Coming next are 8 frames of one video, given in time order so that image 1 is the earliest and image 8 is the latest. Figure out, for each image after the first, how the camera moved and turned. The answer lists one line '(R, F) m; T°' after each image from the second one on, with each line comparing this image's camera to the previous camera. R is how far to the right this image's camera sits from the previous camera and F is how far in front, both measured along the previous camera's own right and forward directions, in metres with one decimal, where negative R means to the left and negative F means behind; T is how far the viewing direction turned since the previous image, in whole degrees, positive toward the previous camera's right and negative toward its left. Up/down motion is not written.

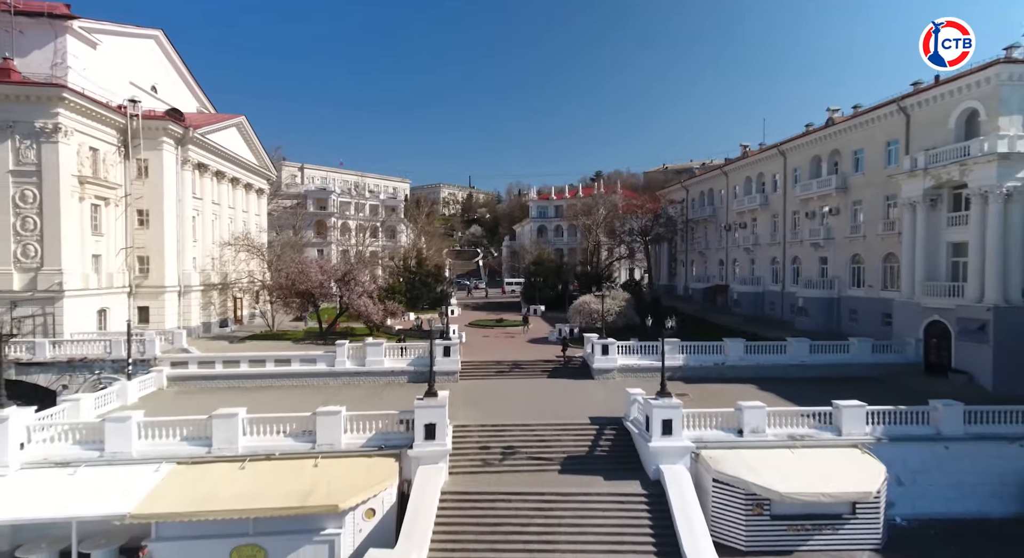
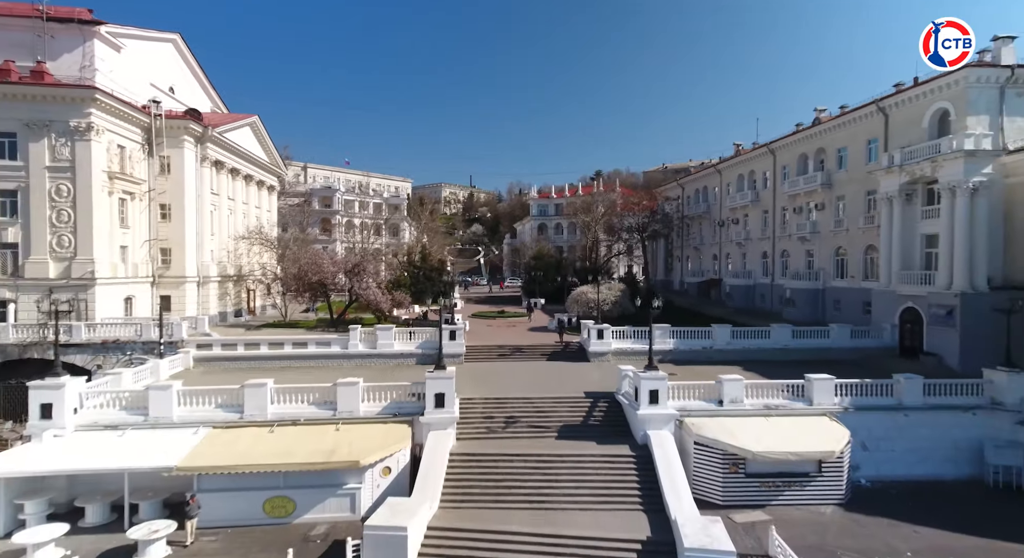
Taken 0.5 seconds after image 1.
(0.0, -1.5) m; 0°
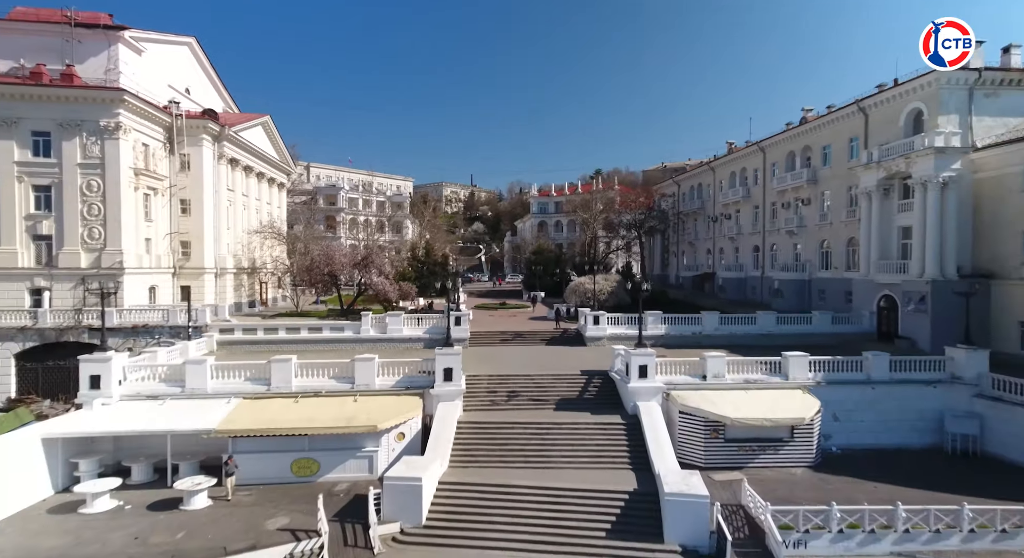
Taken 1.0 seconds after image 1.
(0.0, -1.6) m; 0°
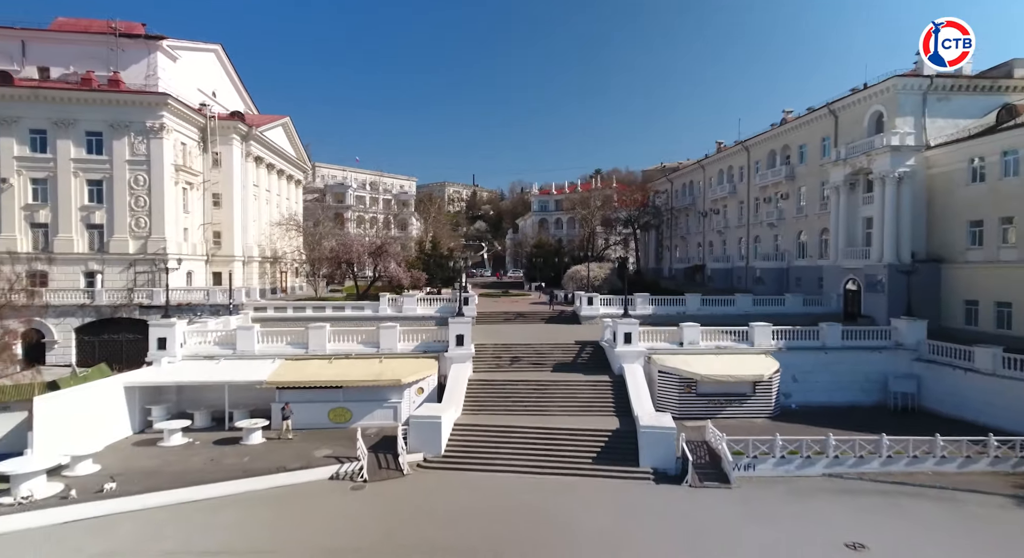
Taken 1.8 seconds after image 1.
(-0.1, -2.8) m; 0°
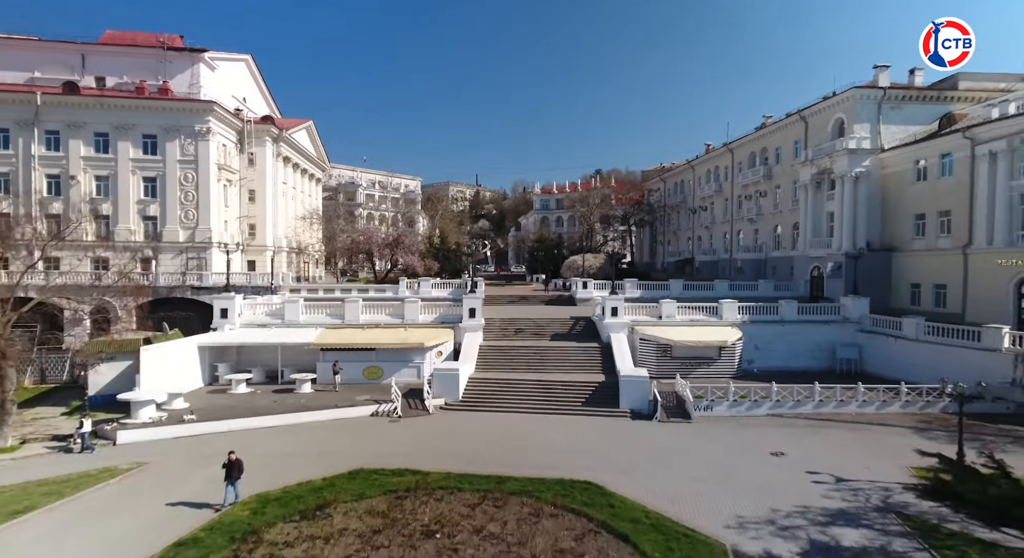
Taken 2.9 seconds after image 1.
(-0.1, -3.6) m; 0°
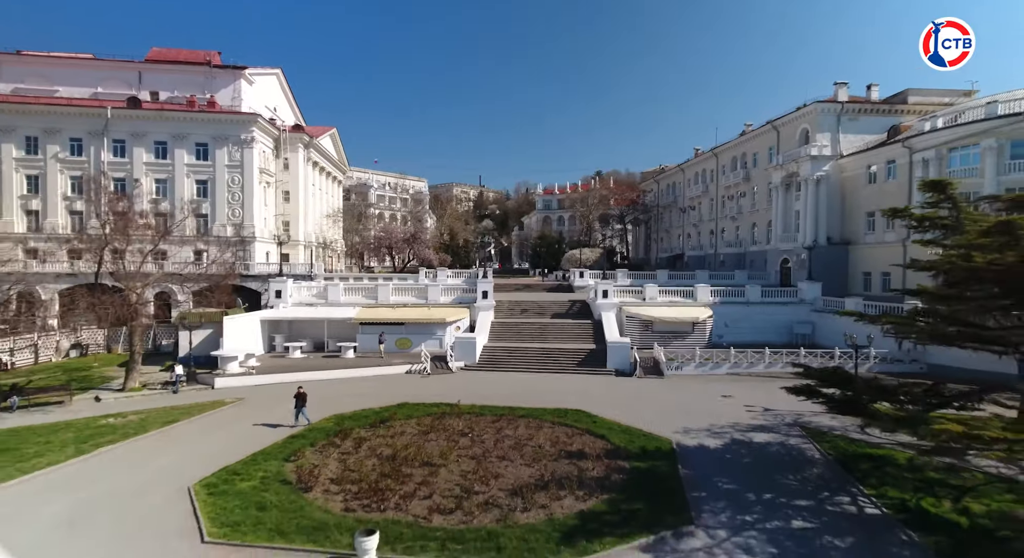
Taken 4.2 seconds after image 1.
(-0.2, -4.3) m; 0°
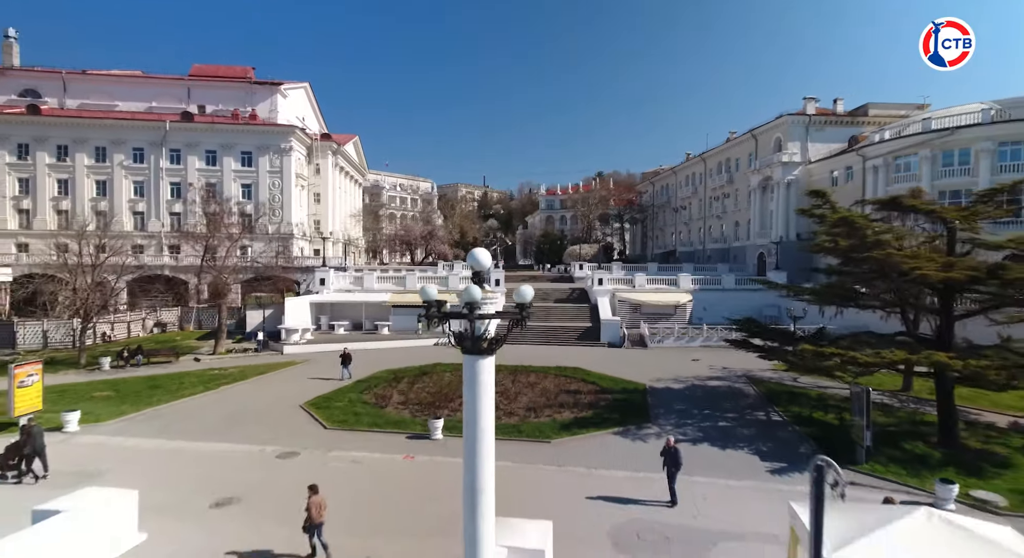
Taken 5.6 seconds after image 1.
(-0.4, -4.7) m; 0°
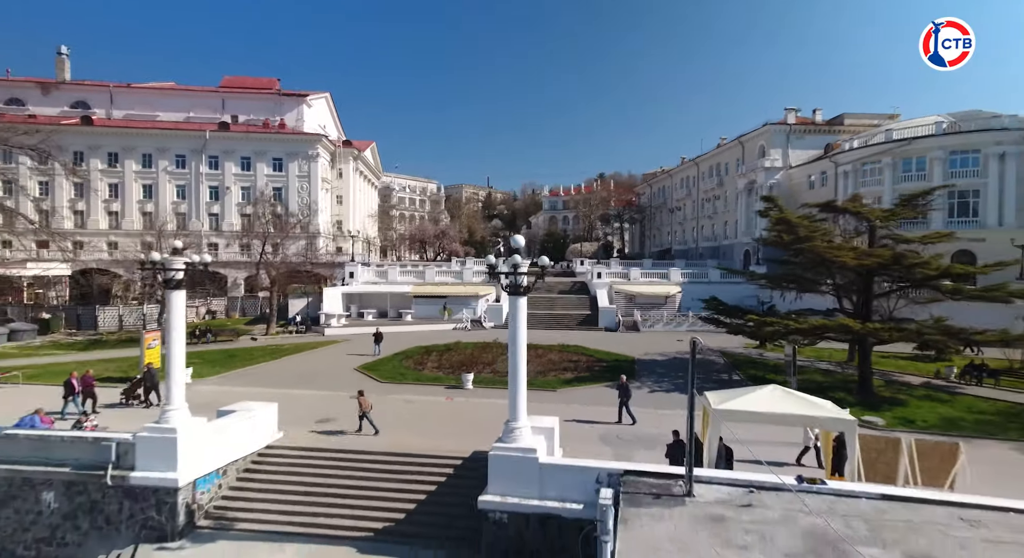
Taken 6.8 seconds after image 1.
(-0.4, -3.8) m; 0°
